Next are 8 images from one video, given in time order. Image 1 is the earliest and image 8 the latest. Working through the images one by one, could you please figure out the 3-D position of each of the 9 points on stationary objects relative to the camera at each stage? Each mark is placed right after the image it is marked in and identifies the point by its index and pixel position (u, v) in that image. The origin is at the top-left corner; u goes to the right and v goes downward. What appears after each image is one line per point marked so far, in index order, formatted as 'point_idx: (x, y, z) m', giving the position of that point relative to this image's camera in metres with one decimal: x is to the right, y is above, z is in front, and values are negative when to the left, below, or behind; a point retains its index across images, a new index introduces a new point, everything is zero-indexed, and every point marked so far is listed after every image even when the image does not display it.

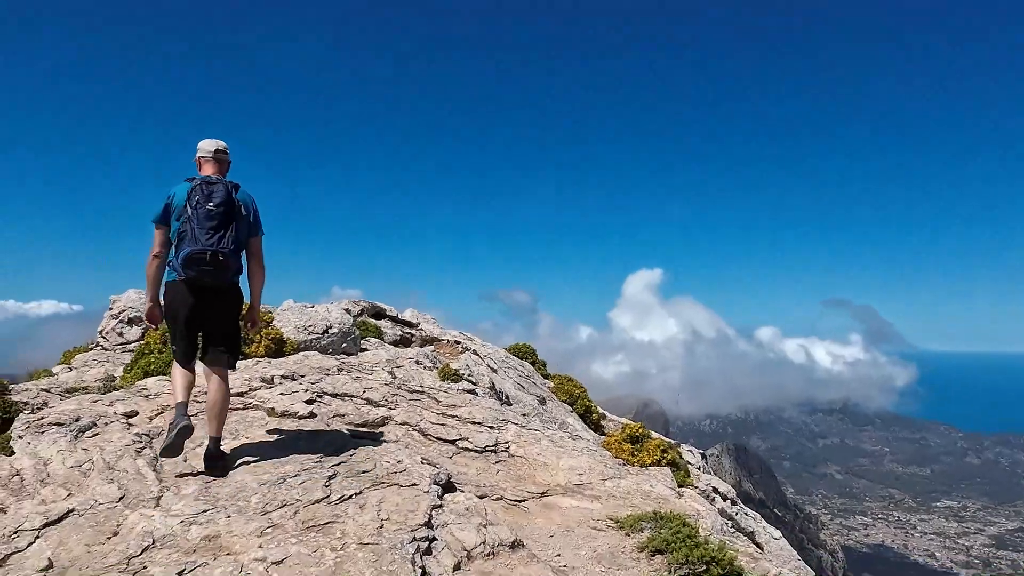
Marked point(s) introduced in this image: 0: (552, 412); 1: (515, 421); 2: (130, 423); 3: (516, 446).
0: (+1.5, -3.8, +18.5) m
1: (+0.3, -2.8, +12.1) m
2: (-5.9, -2.1, +8.8) m
3: (+0.1, -2.9, +10.6) m
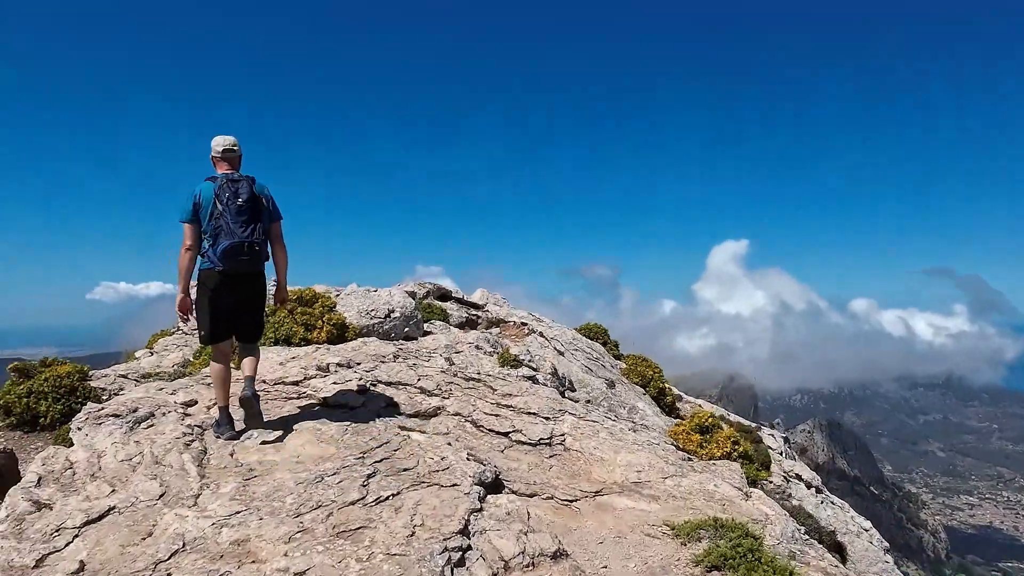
0: (+3.5, -3.3, +17.8) m
1: (+1.4, -2.5, +11.6) m
2: (-5.1, -2.0, +9.0) m
3: (+1.1, -2.7, +10.1) m
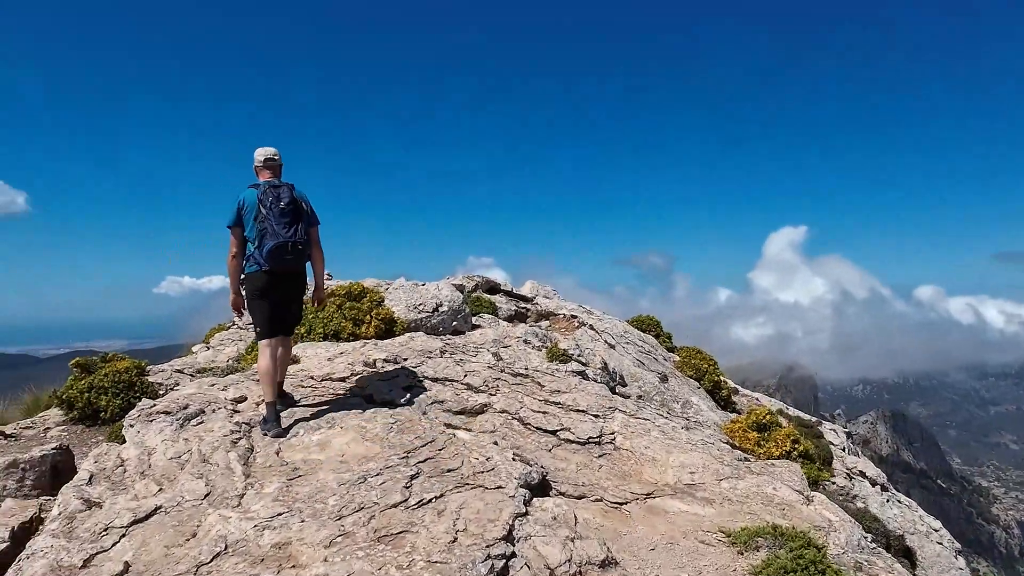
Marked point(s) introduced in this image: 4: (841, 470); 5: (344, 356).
0: (+4.9, -3.0, +17.2) m
1: (+2.3, -2.3, +11.2) m
2: (-4.4, -1.9, +9.1) m
3: (+1.9, -2.6, +9.7) m
4: (+11.2, -6.2, +19.7) m
5: (-3.5, -1.4, +11.9) m
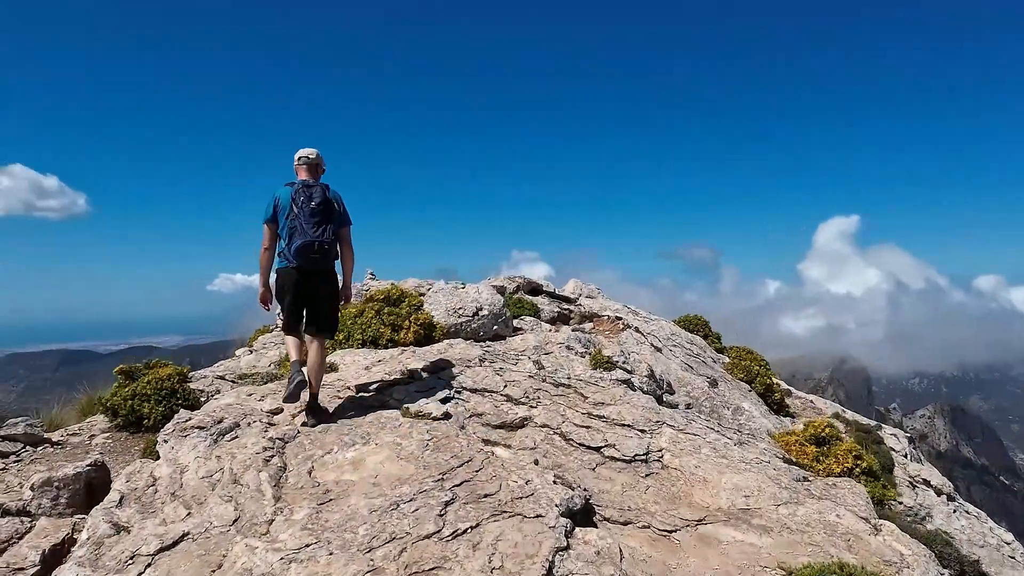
0: (+6.0, -3.1, +16.4) m
1: (+3.0, -2.5, +10.6) m
2: (-3.8, -2.1, +9.0) m
3: (+2.5, -2.7, +9.2) m
4: (+12.6, -6.2, +18.5) m
5: (-2.7, -1.6, +11.7) m
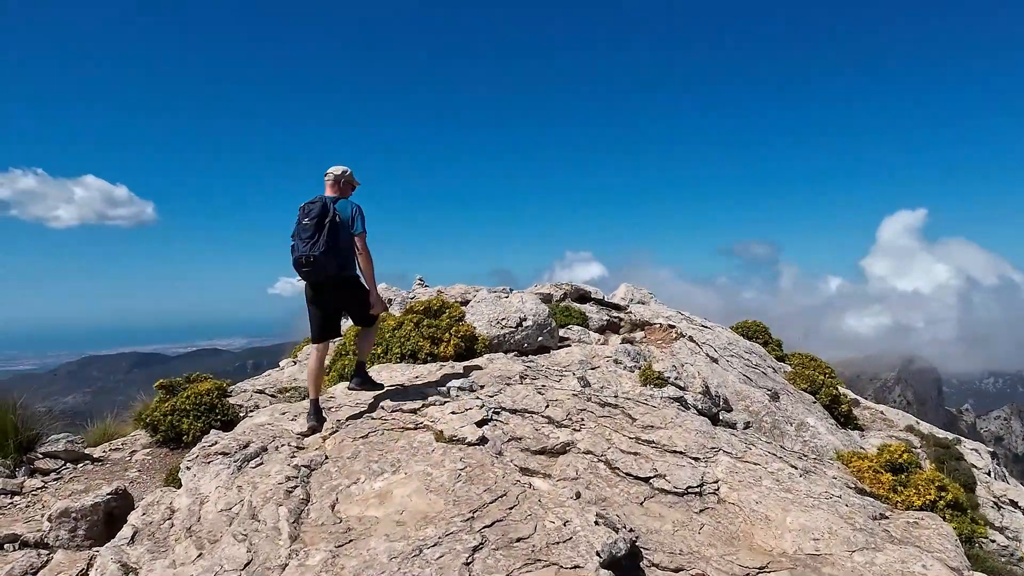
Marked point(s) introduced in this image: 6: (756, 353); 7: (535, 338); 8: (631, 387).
0: (+7.3, -3.3, +15.2) m
1: (+3.7, -2.7, +9.6) m
2: (-3.2, -2.4, +8.7) m
3: (+3.1, -2.9, +8.3) m
4: (+14.0, -6.4, +16.7) m
5: (-1.9, -1.8, +11.3) m
6: (+7.7, -2.1, +18.2) m
7: (+0.5, -1.3, +14.8) m
8: (+2.3, -2.0, +11.3) m
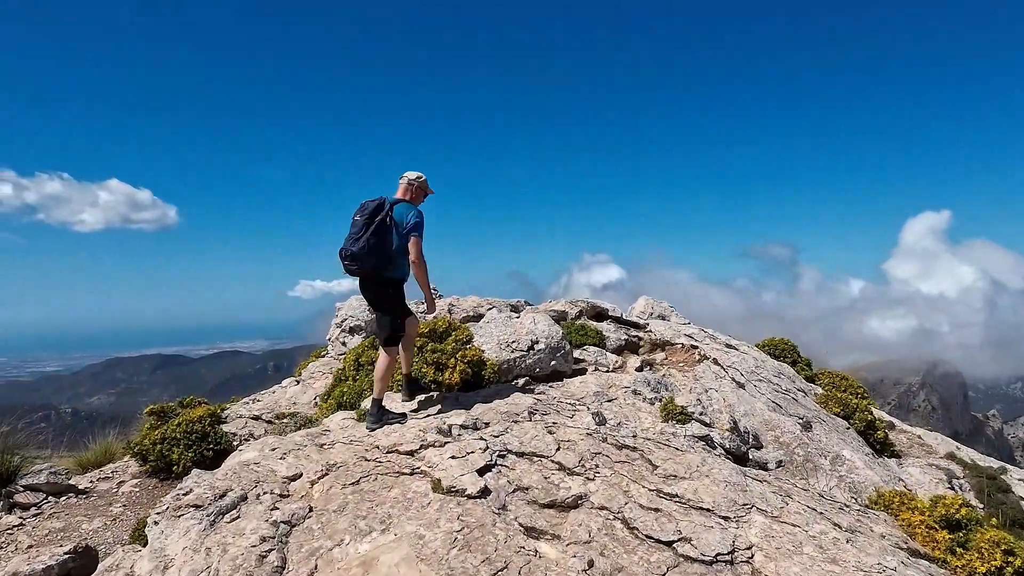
0: (+7.5, -3.8, +14.0) m
1: (+3.8, -3.1, +8.6) m
2: (-3.1, -2.8, +7.8) m
3: (+3.2, -3.4, +7.2) m
4: (+14.3, -6.9, +15.3) m
5: (-1.7, -2.3, +10.4) m
6: (+8.1, -2.6, +17.1) m
7: (+0.8, -1.8, +13.8) m
8: (+2.4, -2.4, +10.3) m
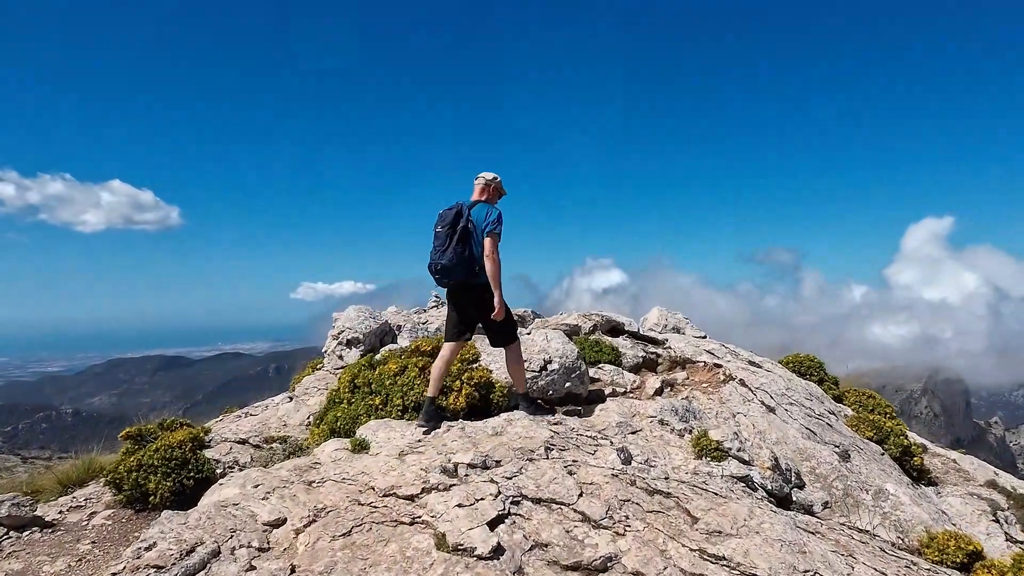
0: (+7.7, -4.2, +12.8) m
1: (+4.0, -3.5, +7.3) m
2: (-2.9, -3.1, +6.6) m
3: (+3.4, -3.7, +6.0) m
4: (+14.5, -7.3, +14.0) m
5: (-1.5, -2.6, +9.2) m
6: (+8.3, -3.0, +15.8) m
7: (+1.0, -2.1, +12.6) m
8: (+2.7, -2.8, +9.1) m
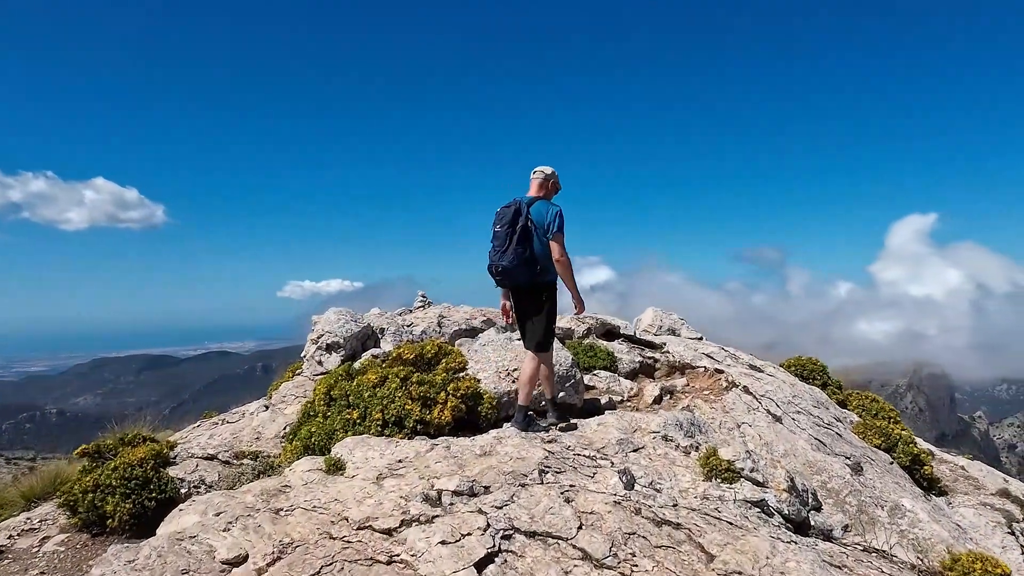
0: (+7.5, -4.2, +12.0) m
1: (+3.9, -3.5, +6.5) m
2: (-3.0, -3.2, +5.7) m
3: (+3.3, -3.8, +5.2) m
4: (+14.3, -7.4, +13.3) m
5: (-1.6, -2.7, +8.3) m
6: (+8.1, -3.0, +15.1) m
7: (+0.8, -2.2, +11.7) m
8: (+2.5, -2.8, +8.2) m
